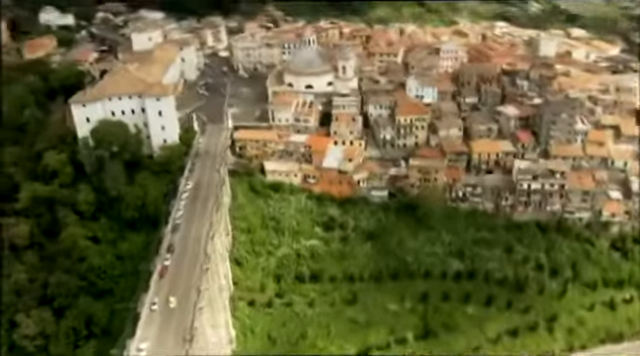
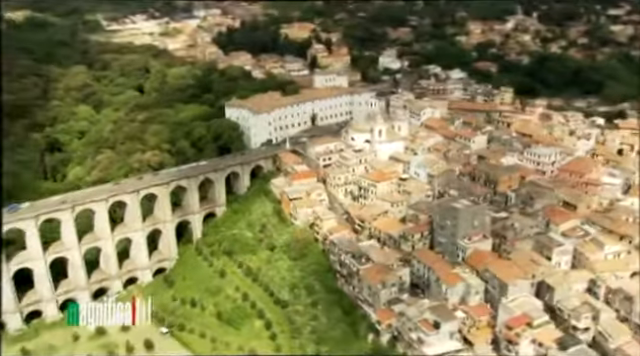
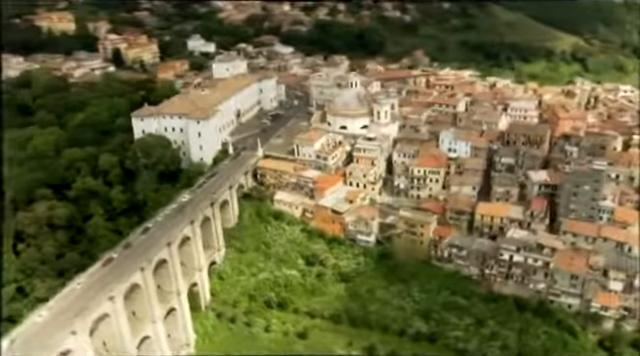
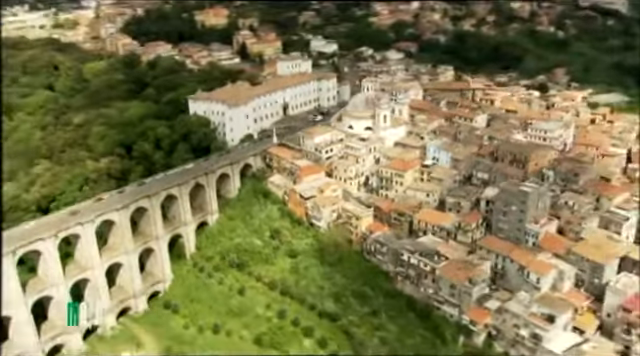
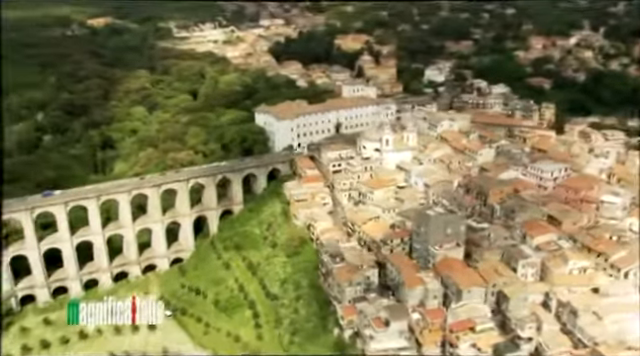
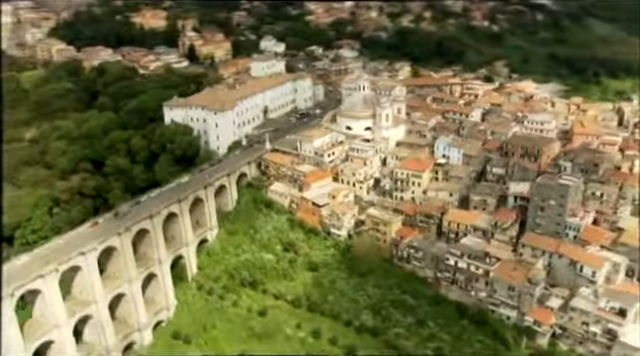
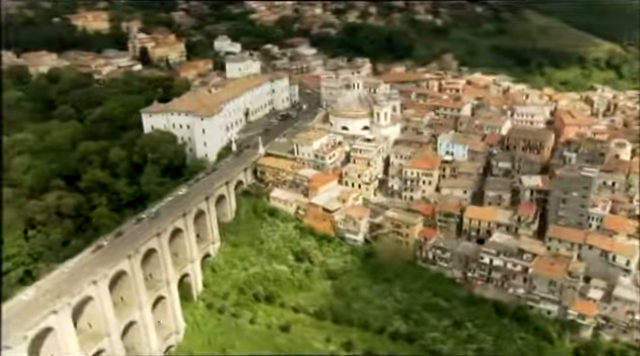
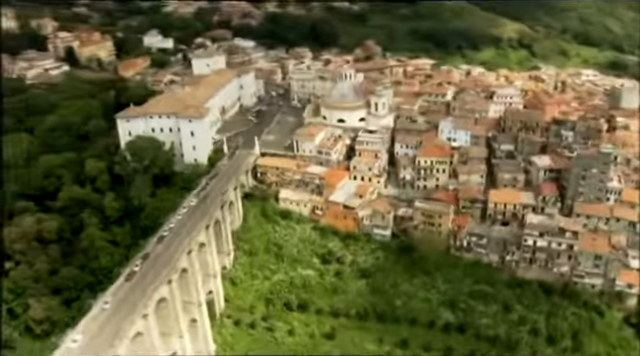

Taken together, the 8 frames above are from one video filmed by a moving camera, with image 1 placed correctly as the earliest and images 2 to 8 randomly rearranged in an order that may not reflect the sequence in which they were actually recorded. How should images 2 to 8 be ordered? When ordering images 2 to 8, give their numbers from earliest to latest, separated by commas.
8, 3, 7, 6, 4, 2, 5
